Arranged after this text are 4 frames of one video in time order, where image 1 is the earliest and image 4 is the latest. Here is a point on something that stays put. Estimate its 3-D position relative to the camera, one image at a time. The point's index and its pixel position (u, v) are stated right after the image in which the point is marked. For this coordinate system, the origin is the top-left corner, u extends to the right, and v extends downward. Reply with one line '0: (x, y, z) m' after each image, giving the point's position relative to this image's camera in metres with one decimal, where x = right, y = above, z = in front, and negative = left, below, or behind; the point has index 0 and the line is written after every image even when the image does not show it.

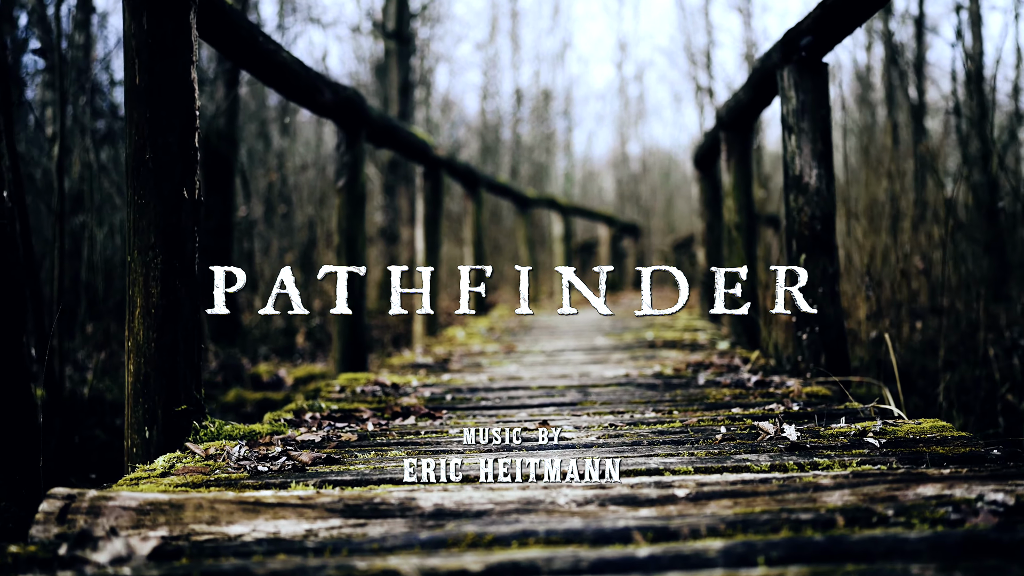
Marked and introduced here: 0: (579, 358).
0: (+1.8, -1.9, +14.0) m
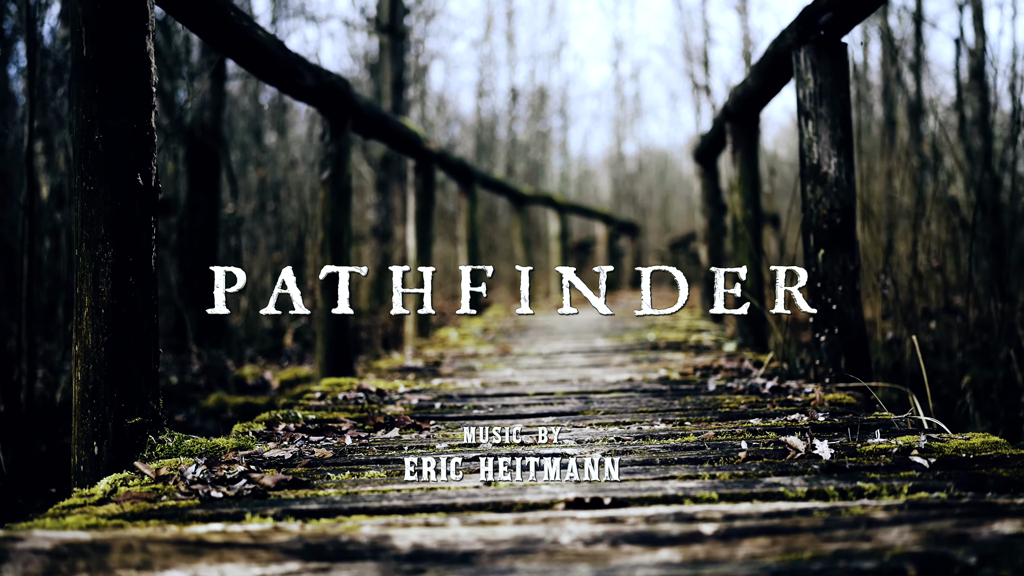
0: (+1.7, -1.8, +12.5) m
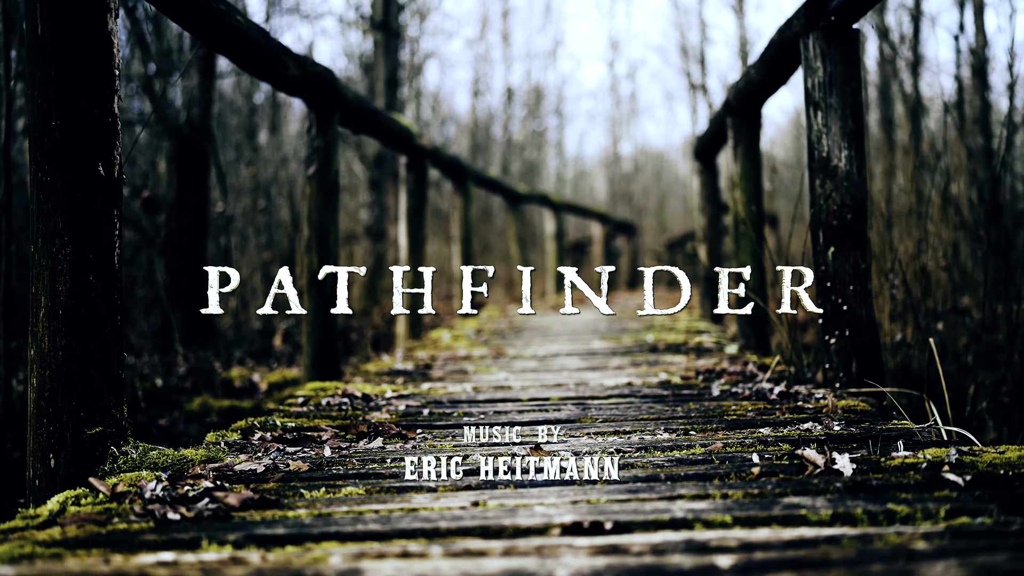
0: (+1.5, -1.8, +11.6) m
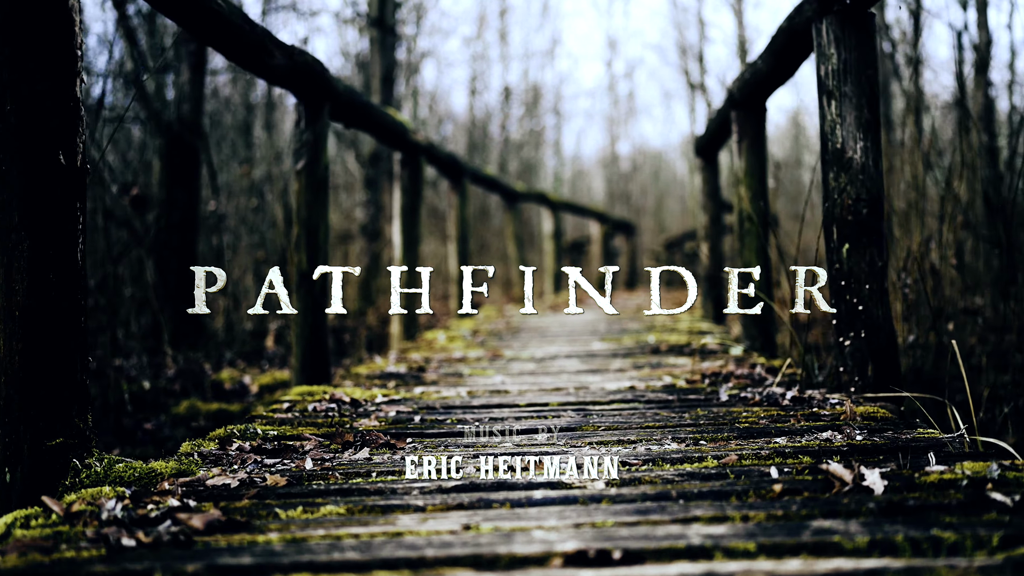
0: (+1.4, -1.8, +10.7) m
